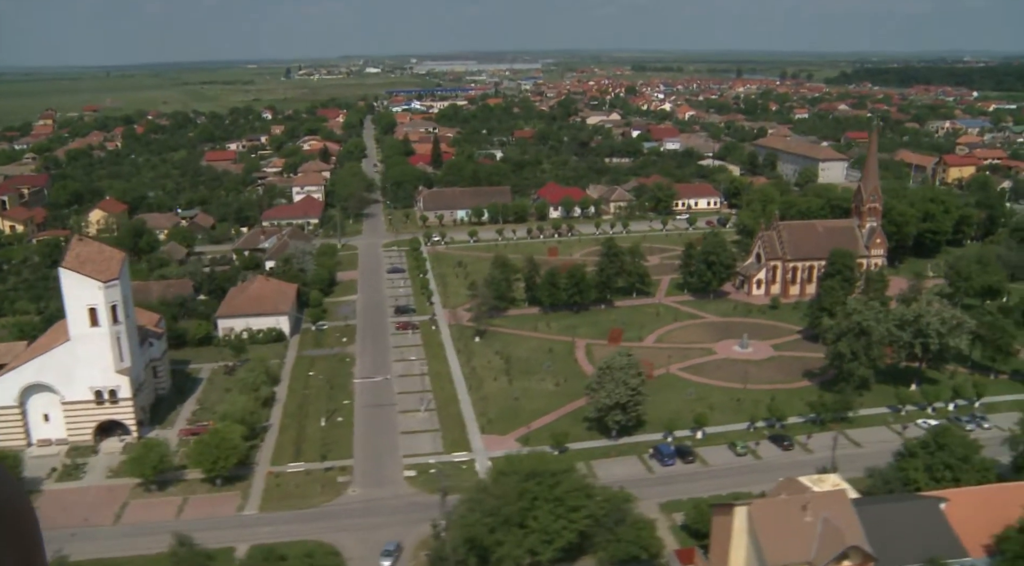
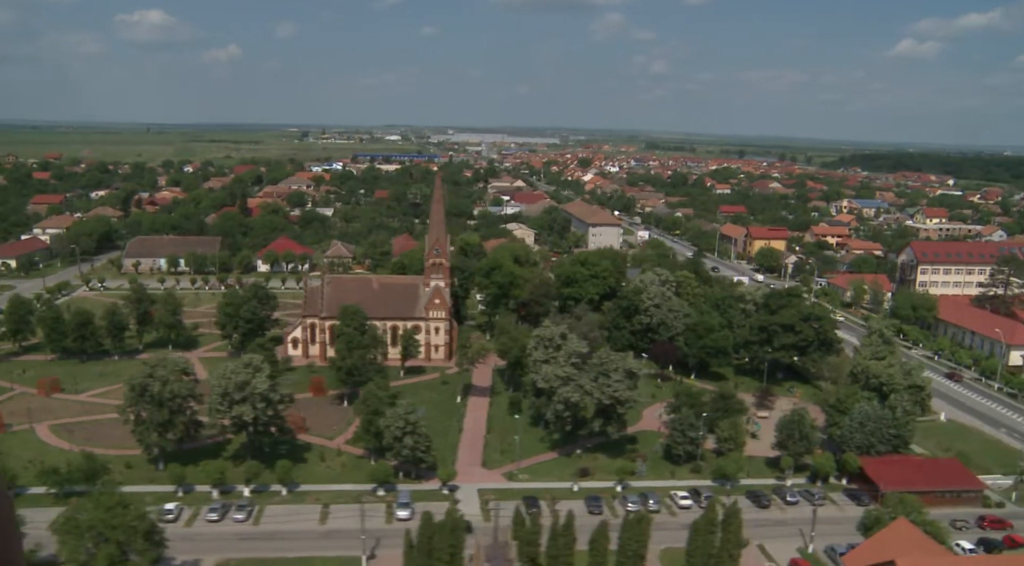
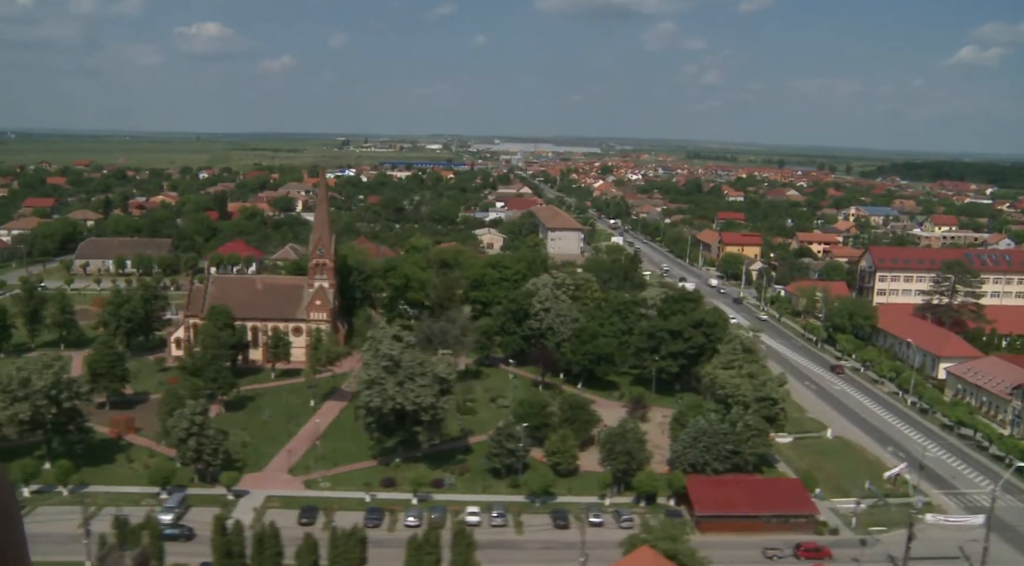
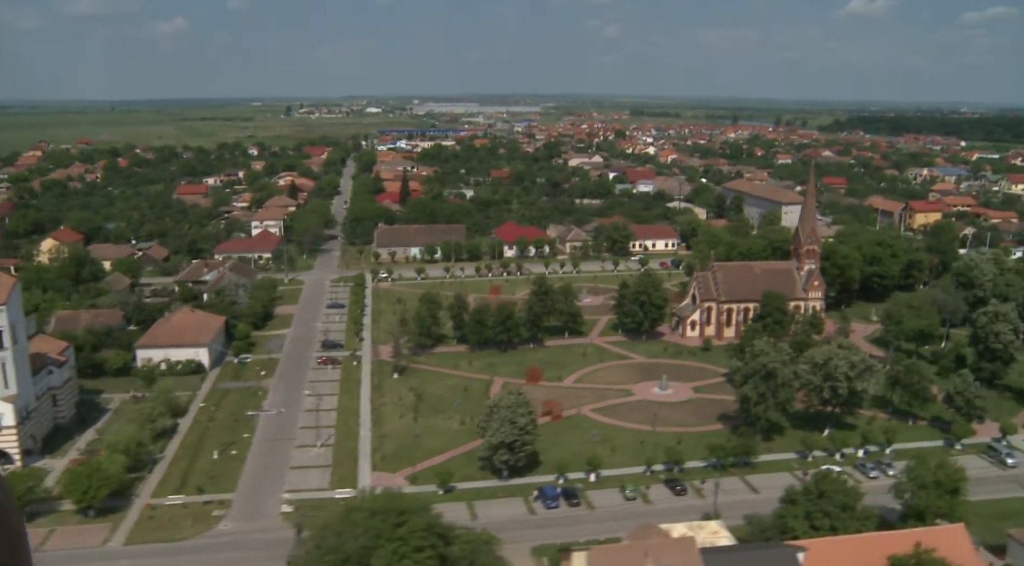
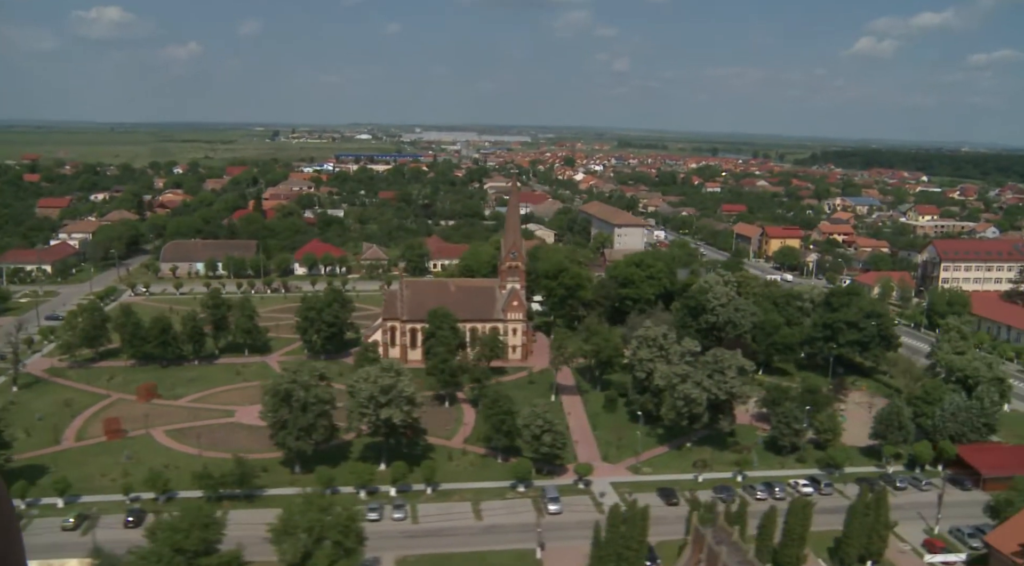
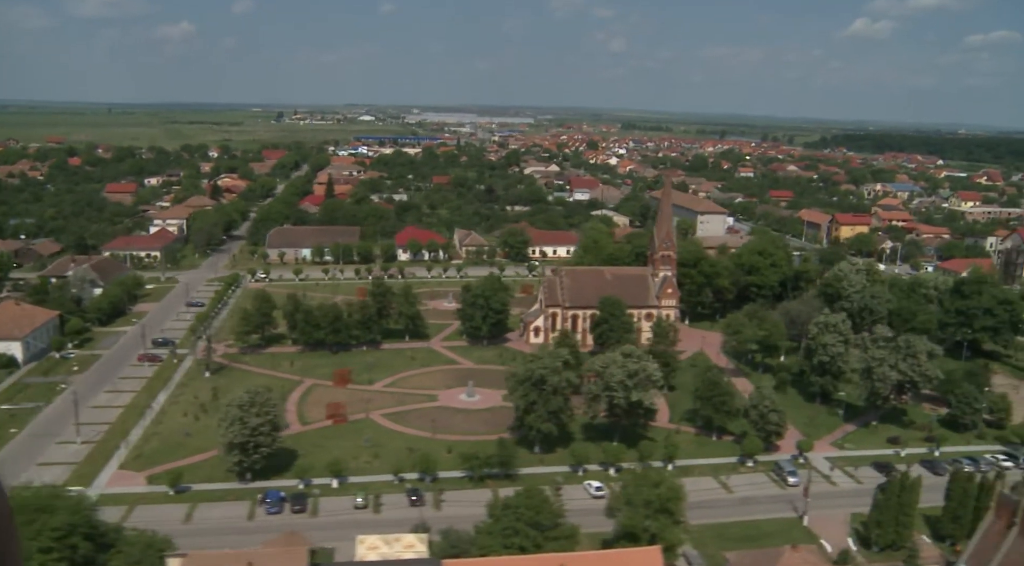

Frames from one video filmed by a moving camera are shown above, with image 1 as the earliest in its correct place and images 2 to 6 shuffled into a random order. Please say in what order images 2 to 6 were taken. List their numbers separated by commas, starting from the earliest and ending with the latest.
4, 6, 5, 2, 3
